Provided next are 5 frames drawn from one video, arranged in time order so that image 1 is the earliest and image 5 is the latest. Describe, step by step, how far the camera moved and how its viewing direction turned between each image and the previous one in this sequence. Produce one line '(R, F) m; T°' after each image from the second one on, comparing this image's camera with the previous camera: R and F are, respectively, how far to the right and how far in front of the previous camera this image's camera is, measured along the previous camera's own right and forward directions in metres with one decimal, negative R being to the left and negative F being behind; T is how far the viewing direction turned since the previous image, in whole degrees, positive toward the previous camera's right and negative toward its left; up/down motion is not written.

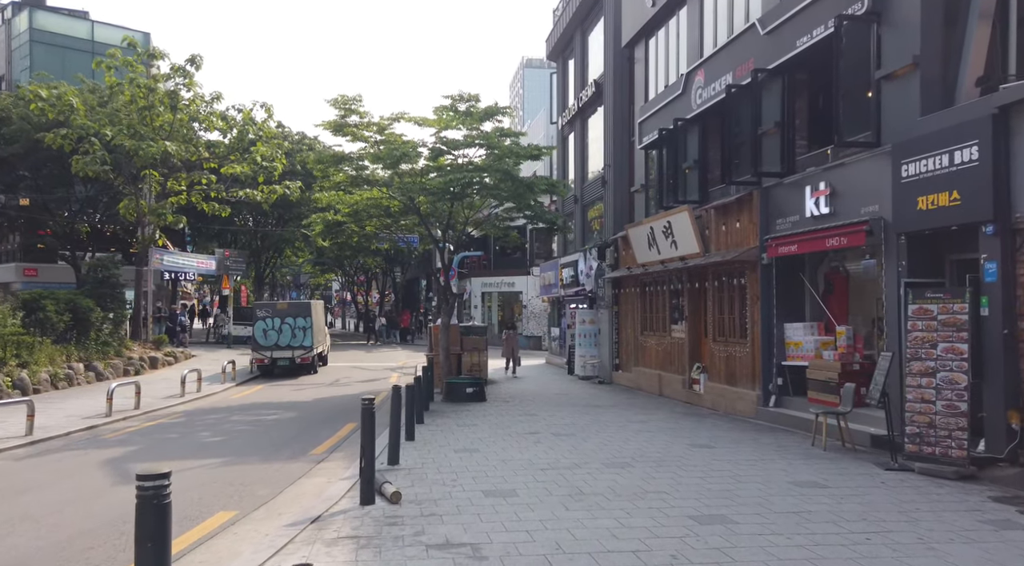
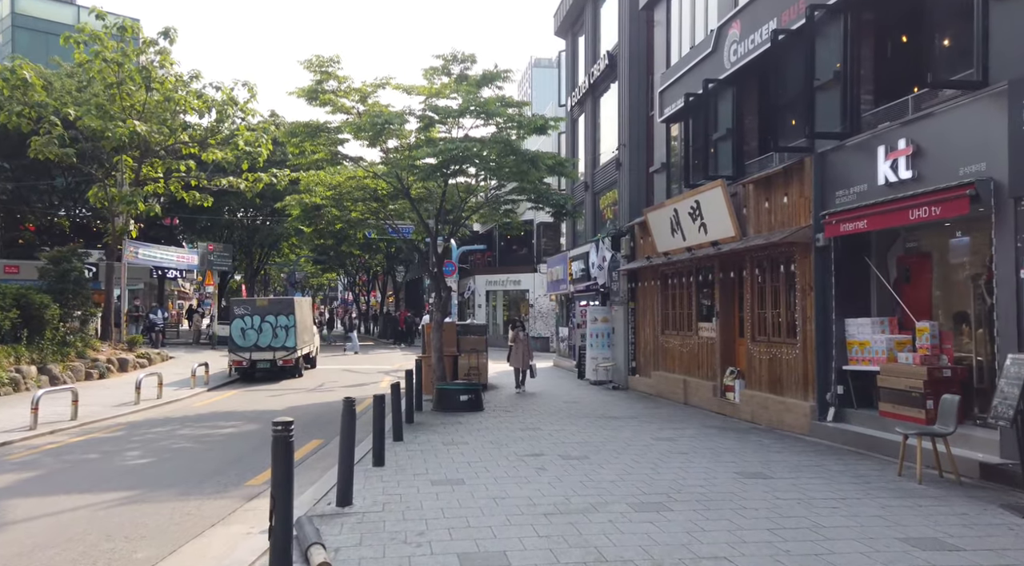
(+0.1, +2.5) m; -1°
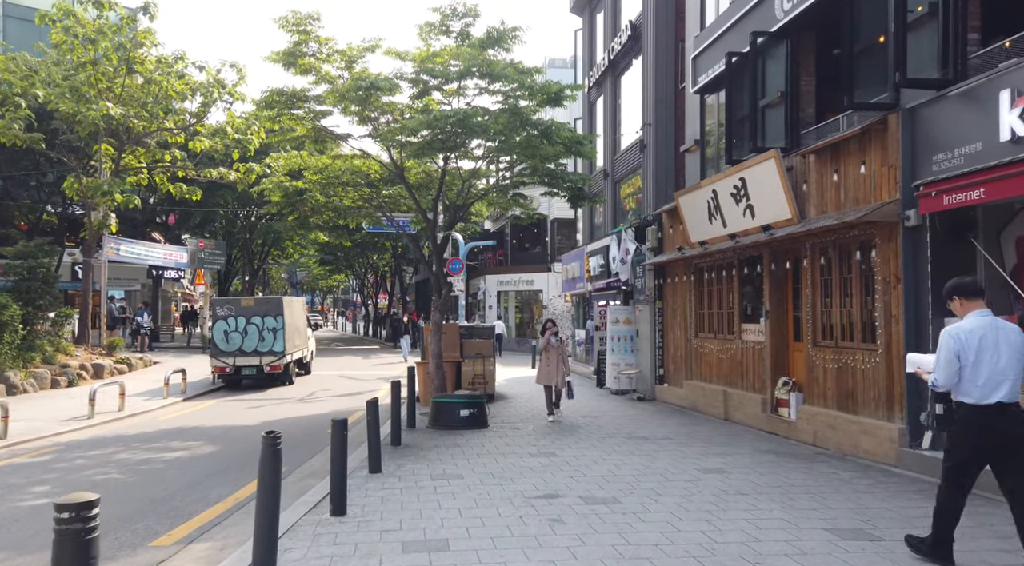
(+0.1, +2.3) m; -1°
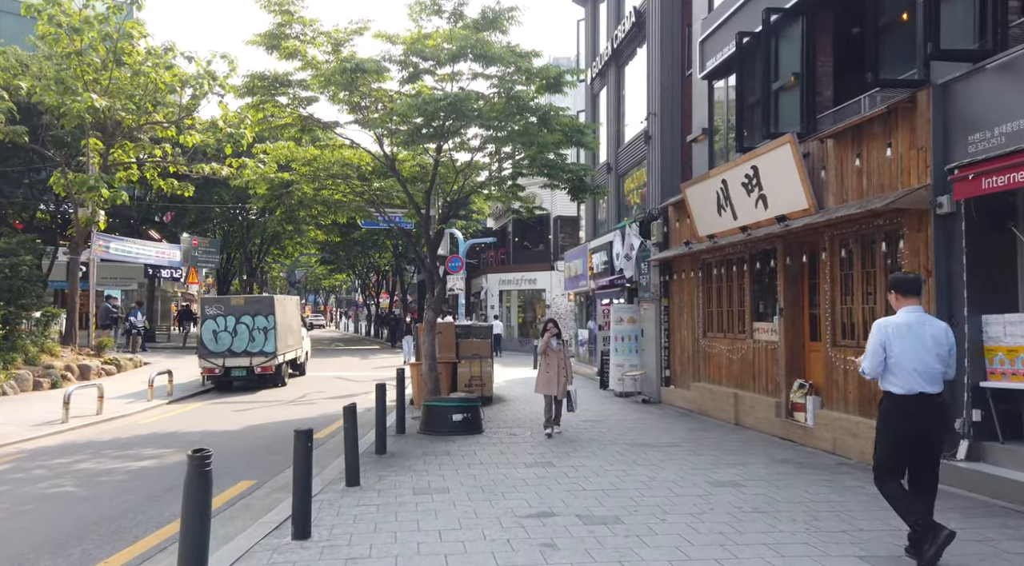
(+0.1, +0.8) m; 0°
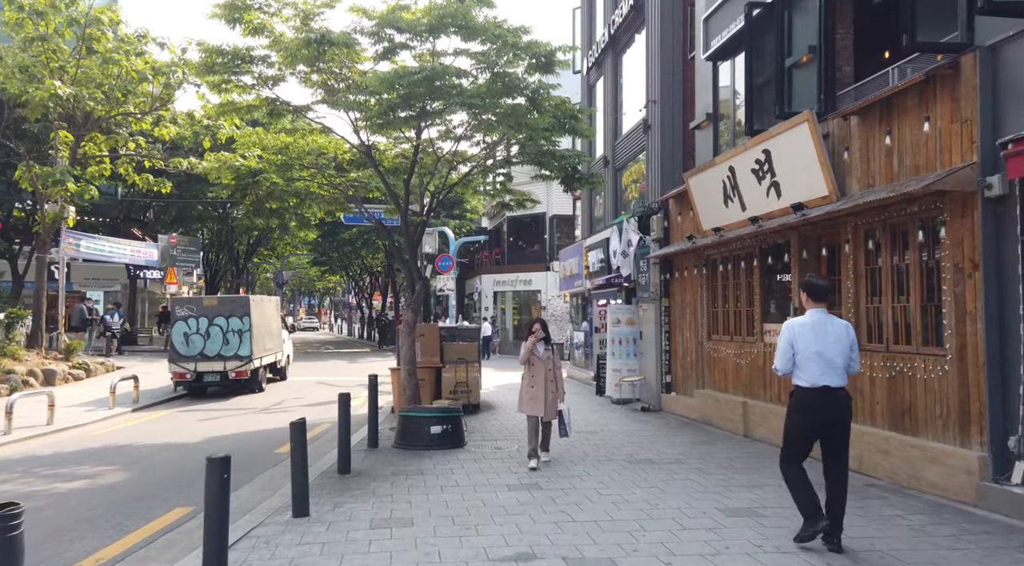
(+0.2, +1.2) m; 0°
